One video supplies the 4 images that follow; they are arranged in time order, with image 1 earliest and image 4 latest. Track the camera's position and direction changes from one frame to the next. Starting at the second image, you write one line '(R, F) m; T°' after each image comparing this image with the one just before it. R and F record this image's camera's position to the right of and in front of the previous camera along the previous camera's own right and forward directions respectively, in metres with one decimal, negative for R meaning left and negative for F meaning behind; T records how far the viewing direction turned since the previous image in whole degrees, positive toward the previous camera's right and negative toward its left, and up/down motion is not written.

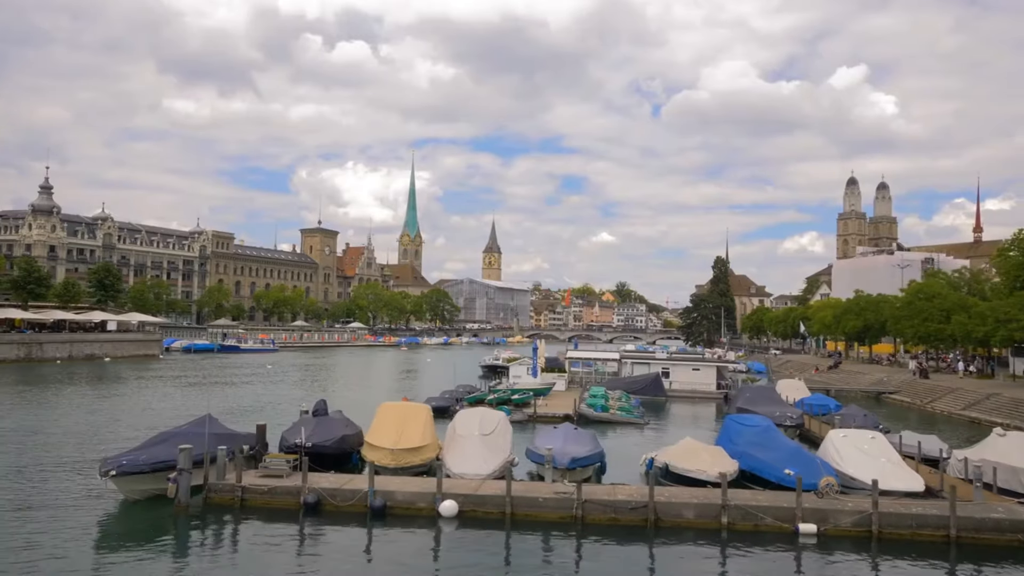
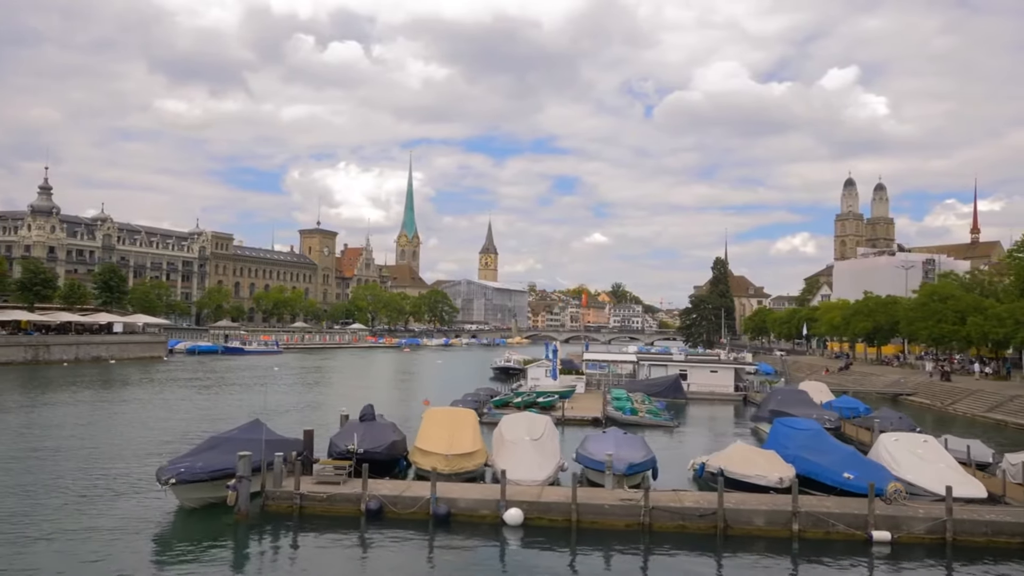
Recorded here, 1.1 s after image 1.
(-2.2, +0.4) m; 0°
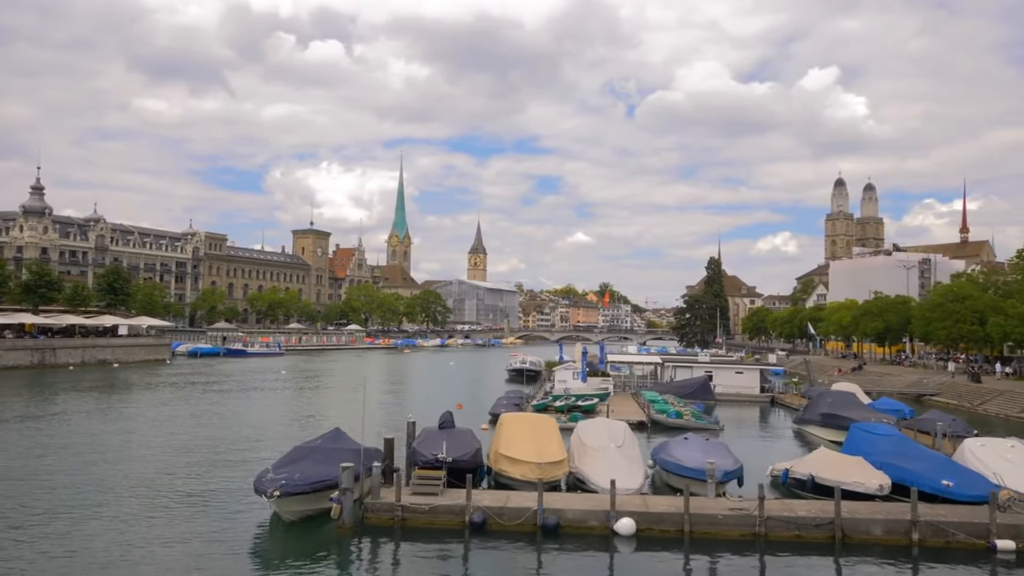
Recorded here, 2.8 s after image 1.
(-3.7, +0.6) m; +1°
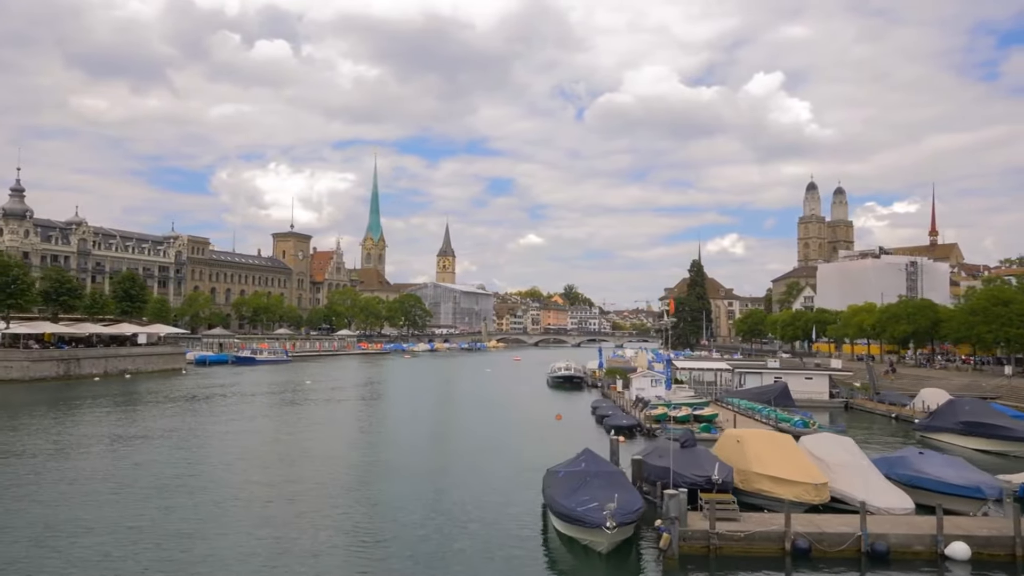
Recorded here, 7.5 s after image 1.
(-10.6, +1.4) m; +3°
